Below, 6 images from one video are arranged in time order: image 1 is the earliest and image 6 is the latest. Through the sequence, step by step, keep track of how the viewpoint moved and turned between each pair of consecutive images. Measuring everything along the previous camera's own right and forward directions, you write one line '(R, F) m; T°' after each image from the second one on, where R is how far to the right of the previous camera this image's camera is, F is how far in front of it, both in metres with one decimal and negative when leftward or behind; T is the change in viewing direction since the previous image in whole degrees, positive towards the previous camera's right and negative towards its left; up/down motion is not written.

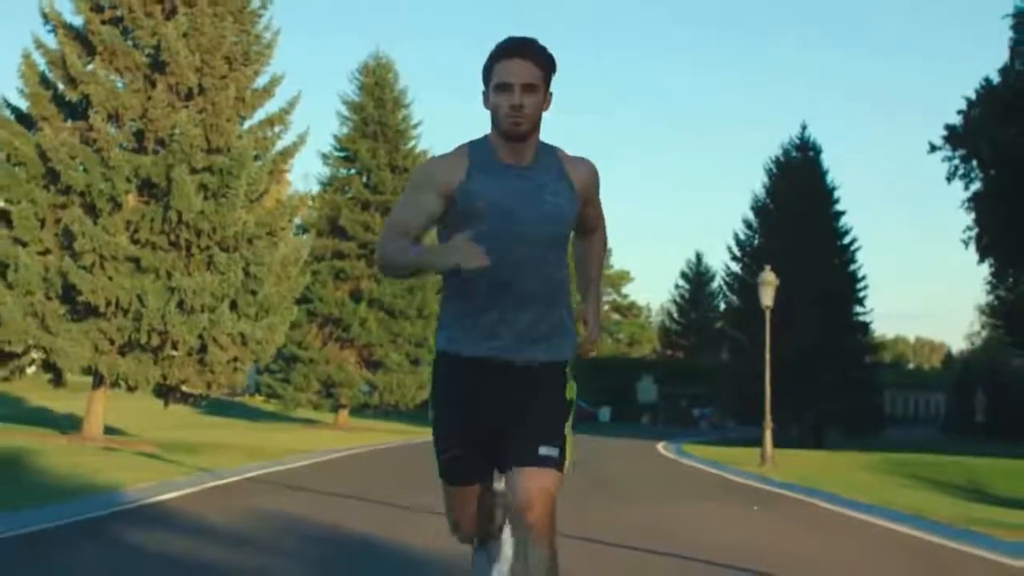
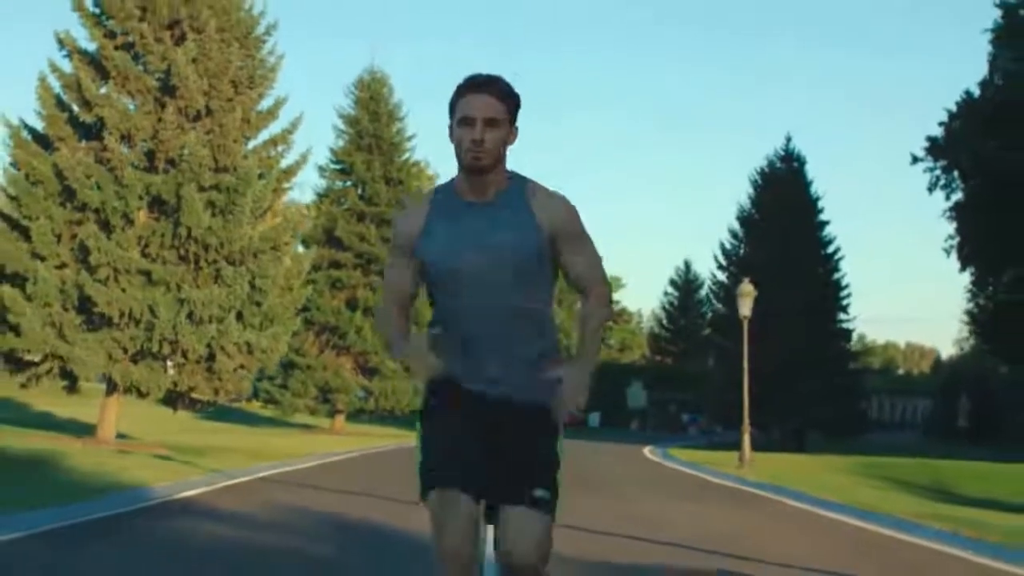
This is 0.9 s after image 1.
(0.0, -1.4) m; 0°
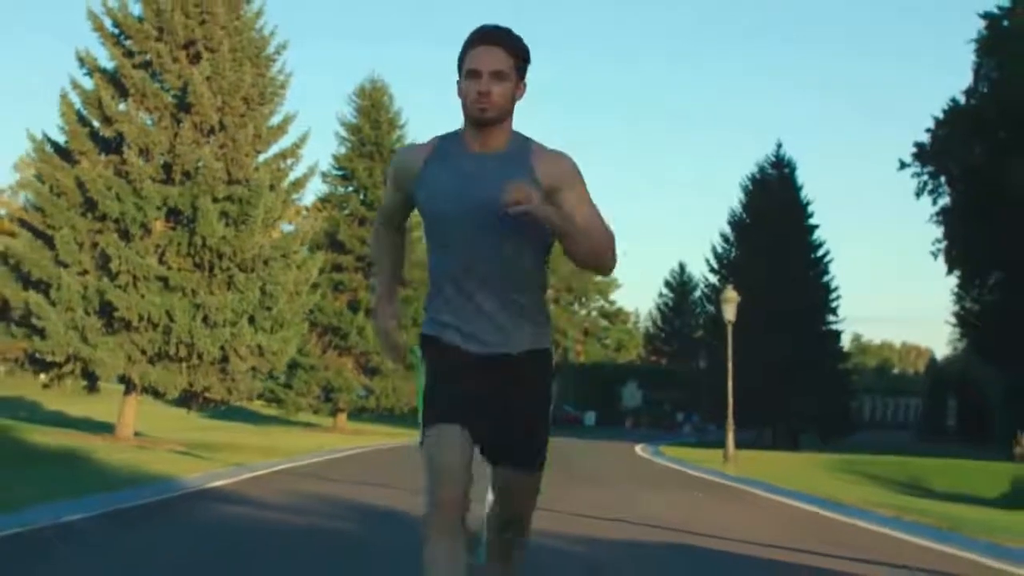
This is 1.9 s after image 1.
(0.0, -1.5) m; 0°
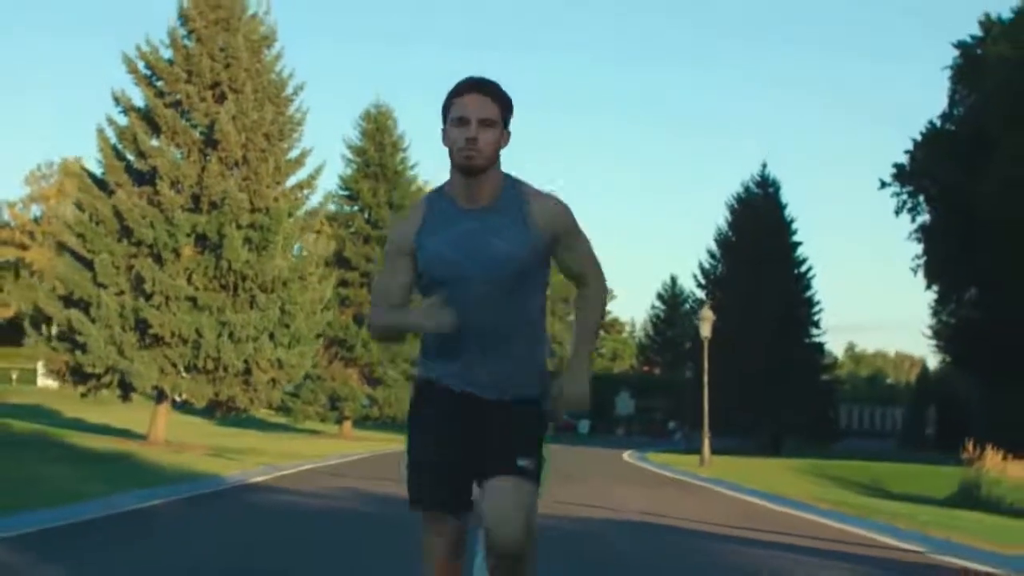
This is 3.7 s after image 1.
(0.0, -2.8) m; 0°
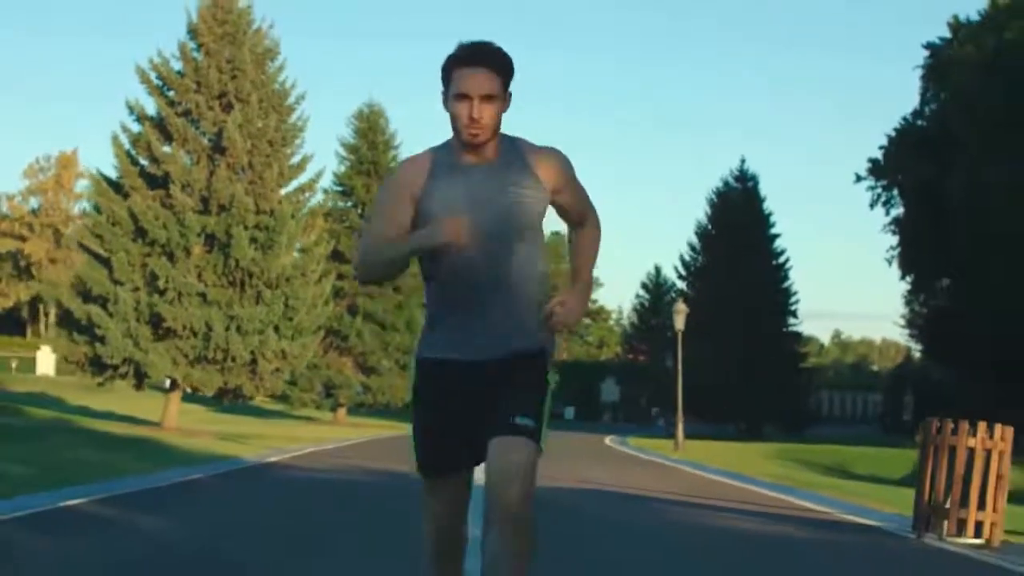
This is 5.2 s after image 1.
(0.0, -2.3) m; 0°
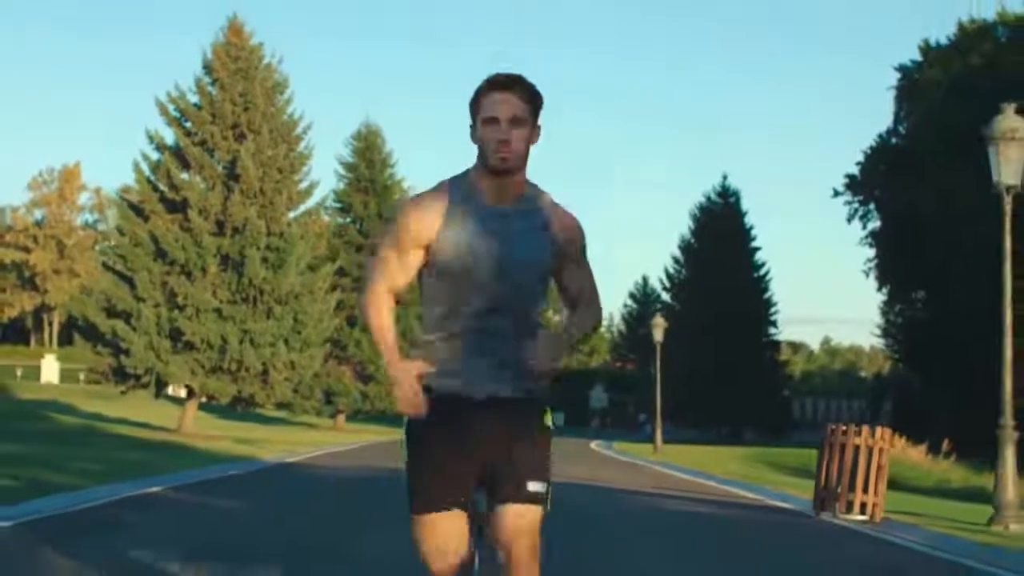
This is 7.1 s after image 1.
(0.0, -2.8) m; 0°
